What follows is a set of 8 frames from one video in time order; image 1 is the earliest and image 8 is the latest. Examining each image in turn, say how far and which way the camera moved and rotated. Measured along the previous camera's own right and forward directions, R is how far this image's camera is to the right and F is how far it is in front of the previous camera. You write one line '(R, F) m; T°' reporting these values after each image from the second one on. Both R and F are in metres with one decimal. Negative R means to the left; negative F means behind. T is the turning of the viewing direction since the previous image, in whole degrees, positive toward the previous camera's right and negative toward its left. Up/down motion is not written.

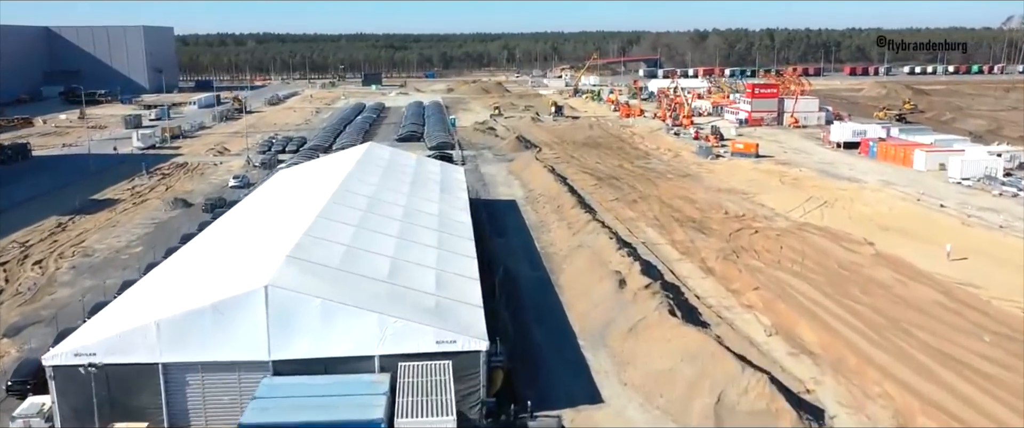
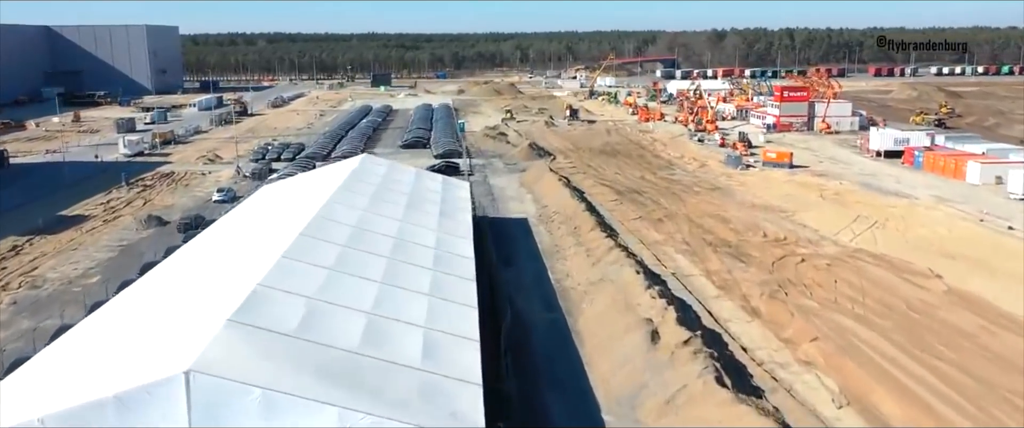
(+0.1, +3.2) m; -1°
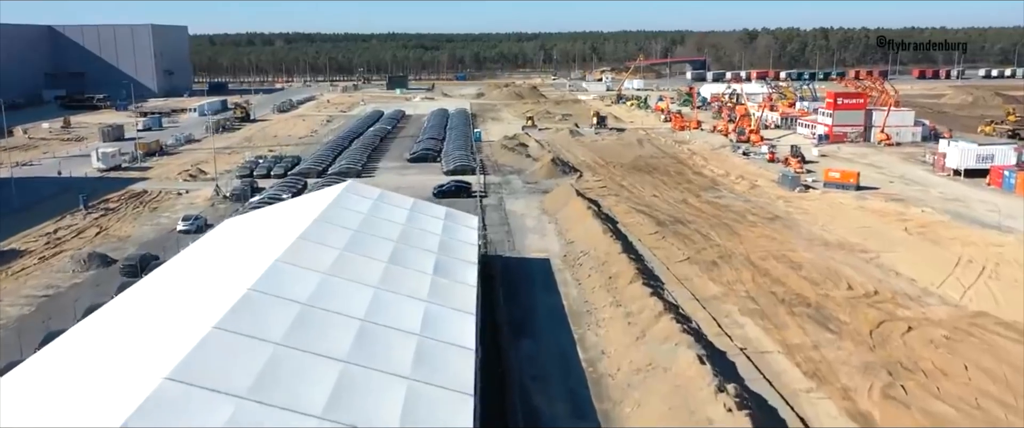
(+0.1, +5.1) m; -2°
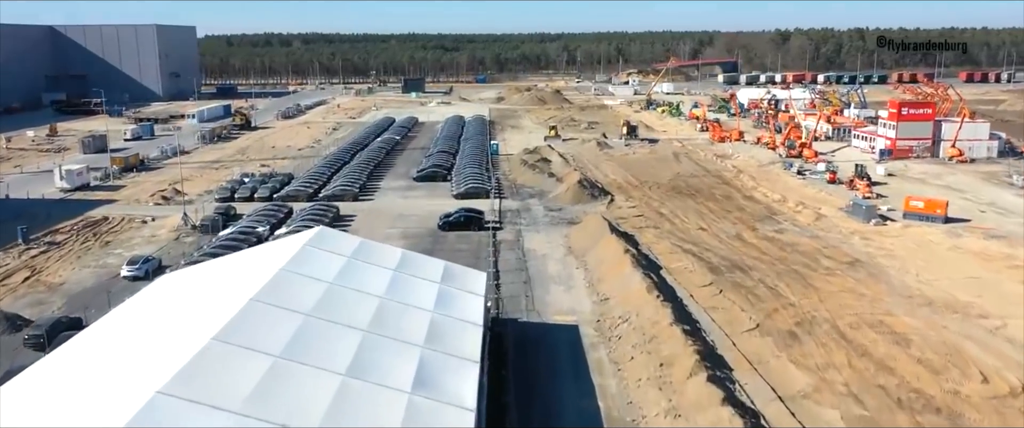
(+0.1, +5.0) m; -2°
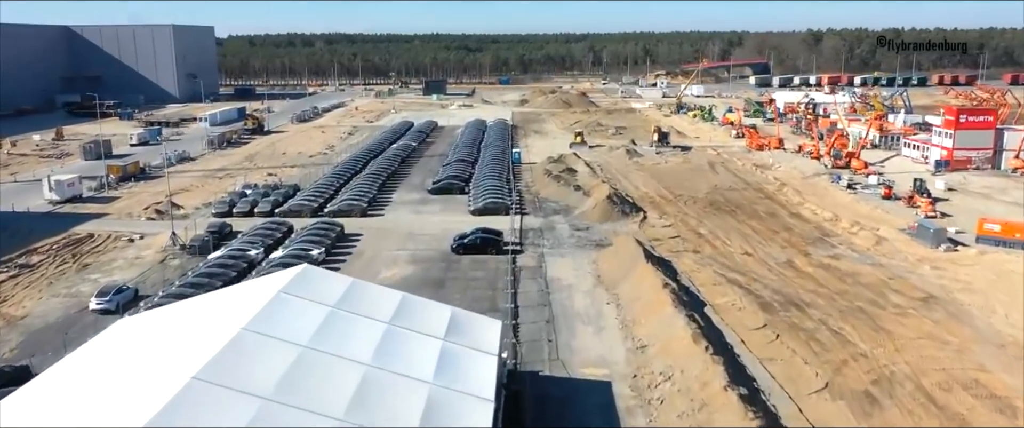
(+0.1, +2.8) m; -2°
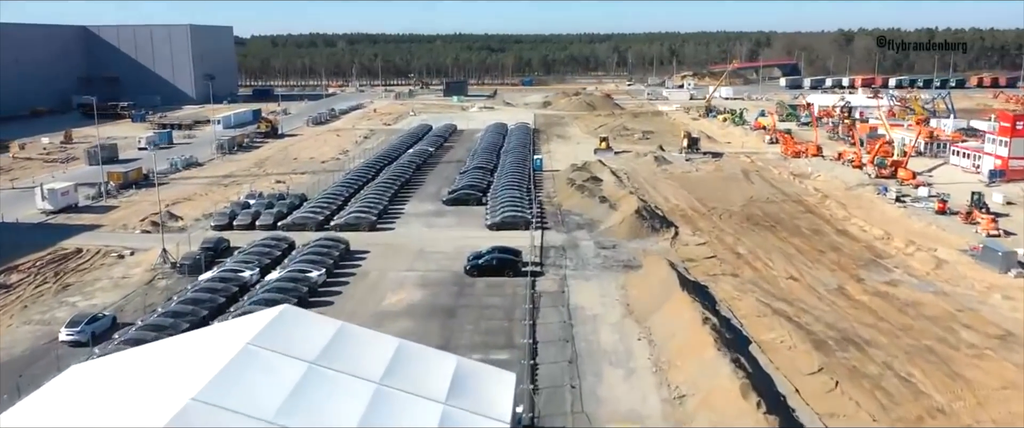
(+0.1, +2.2) m; -2°
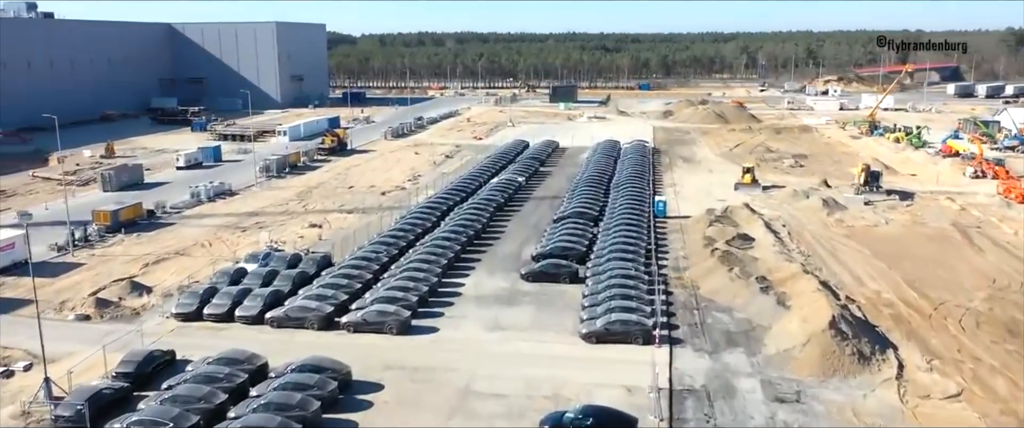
(0.0, +9.9) m; -8°
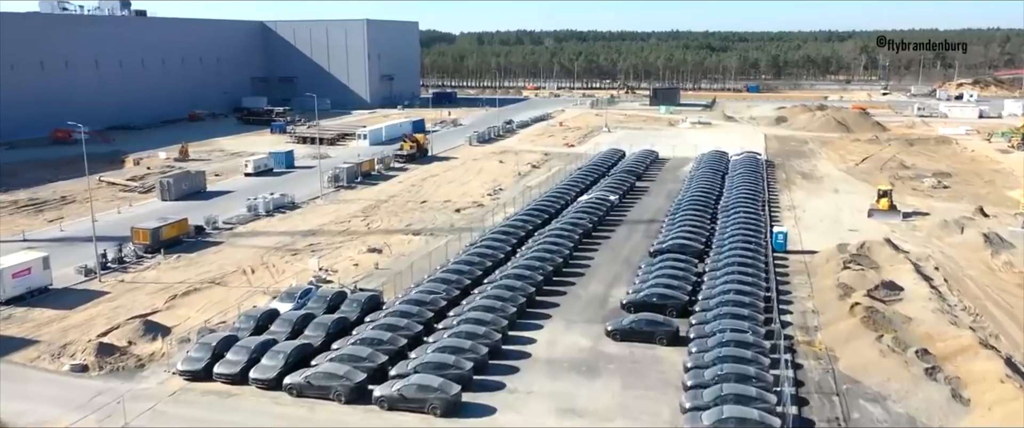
(+0.2, +4.0) m; -7°
